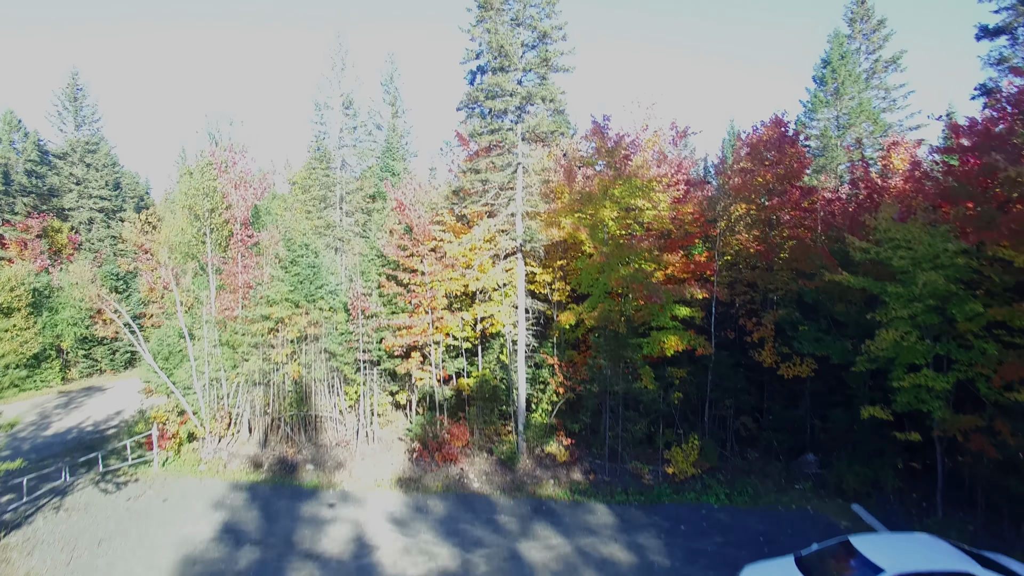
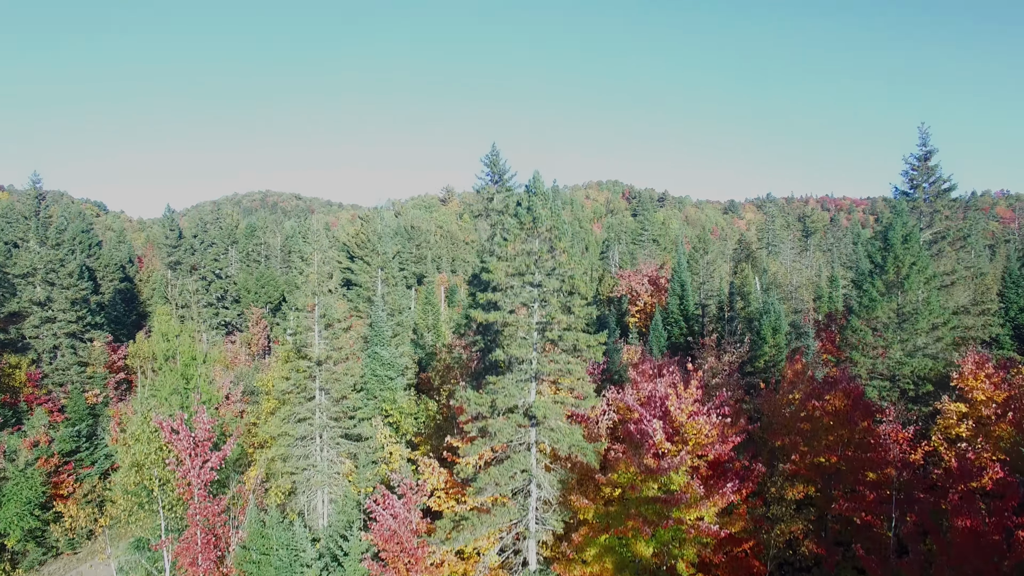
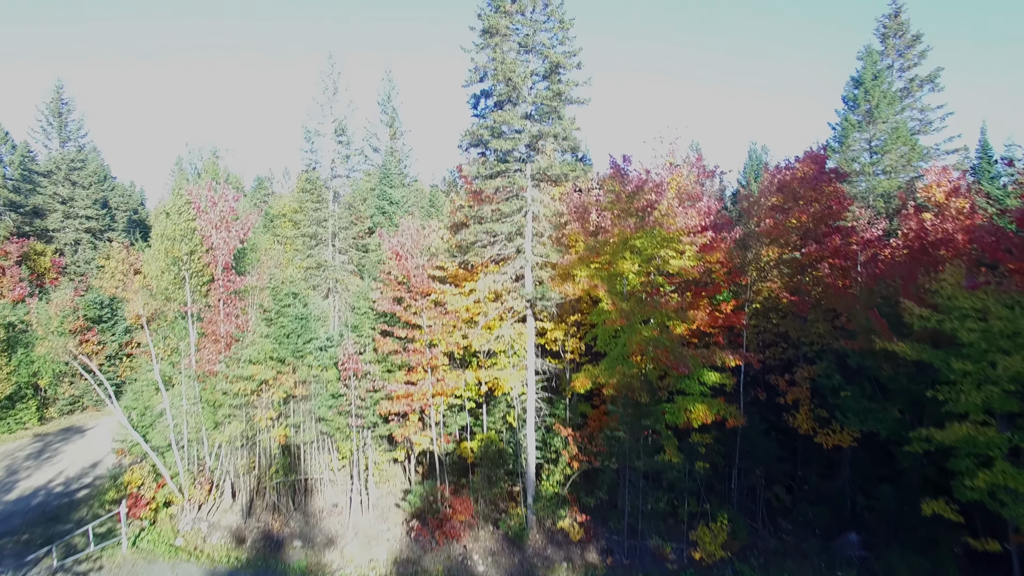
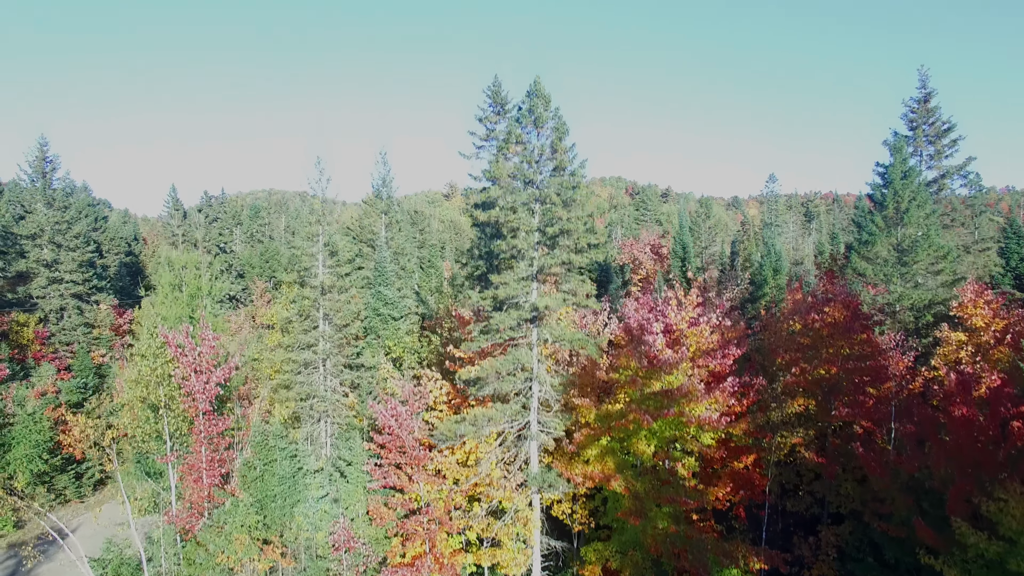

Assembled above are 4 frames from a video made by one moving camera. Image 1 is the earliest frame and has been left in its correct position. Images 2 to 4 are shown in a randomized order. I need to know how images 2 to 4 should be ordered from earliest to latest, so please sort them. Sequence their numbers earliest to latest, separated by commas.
3, 4, 2
